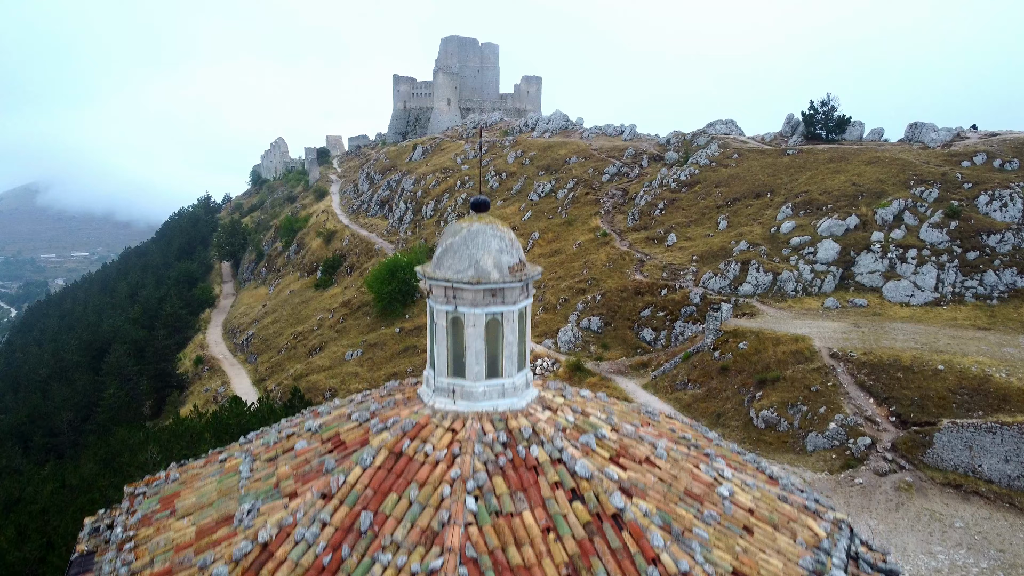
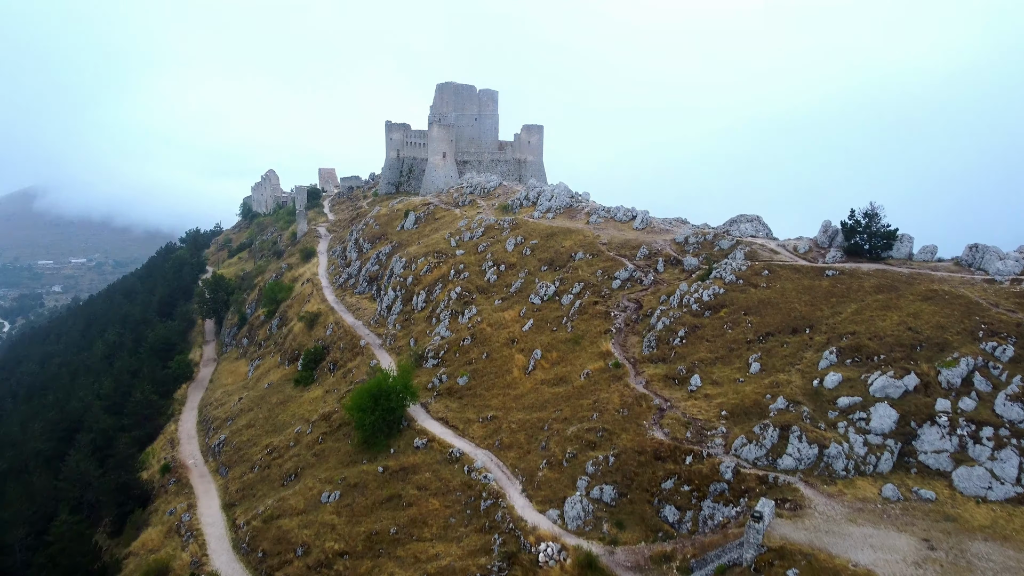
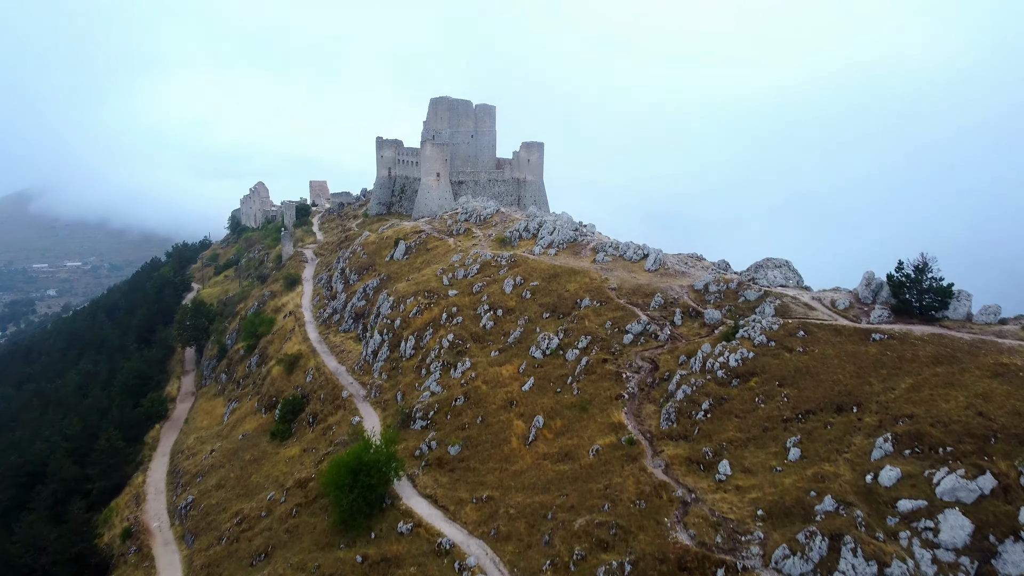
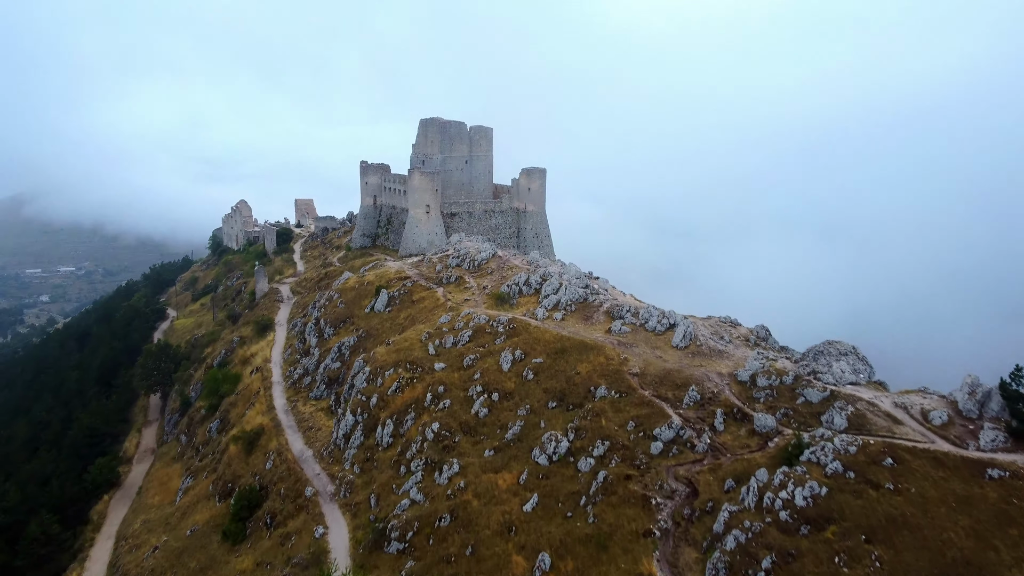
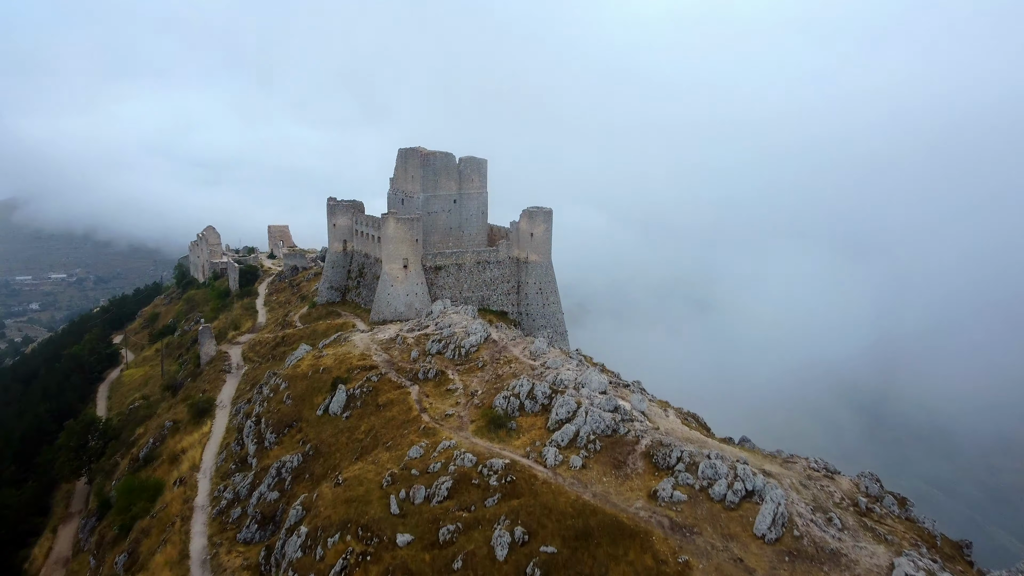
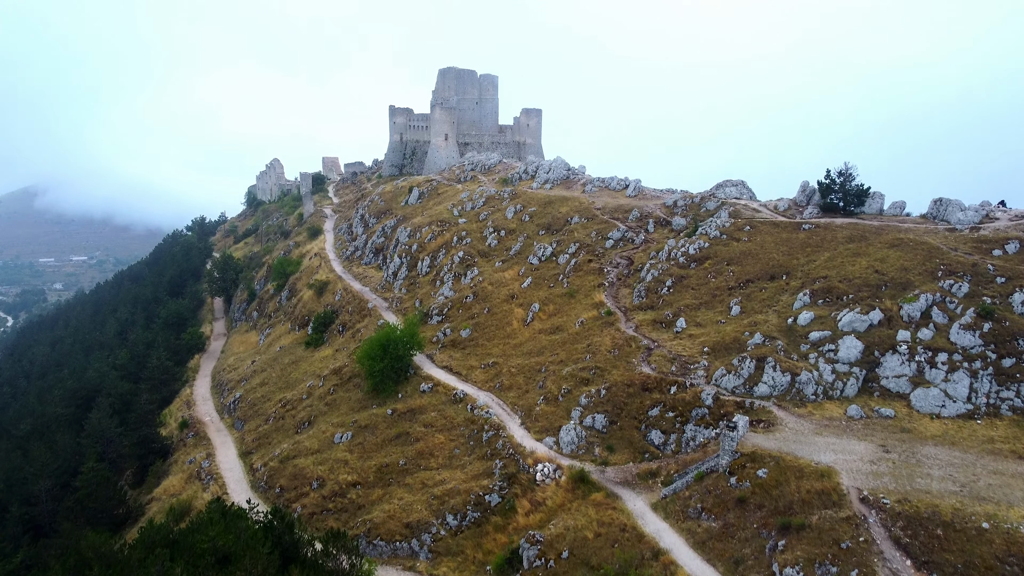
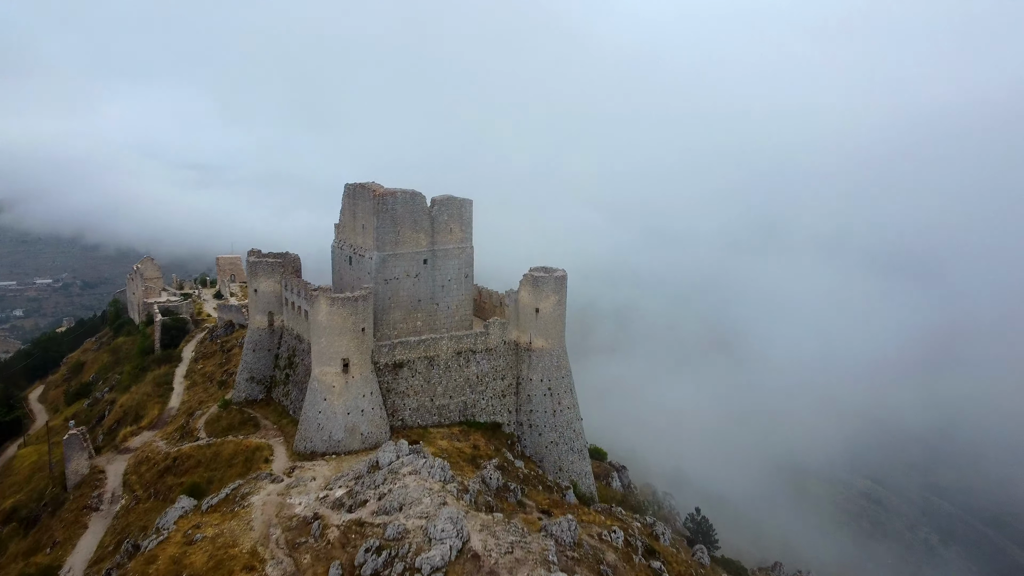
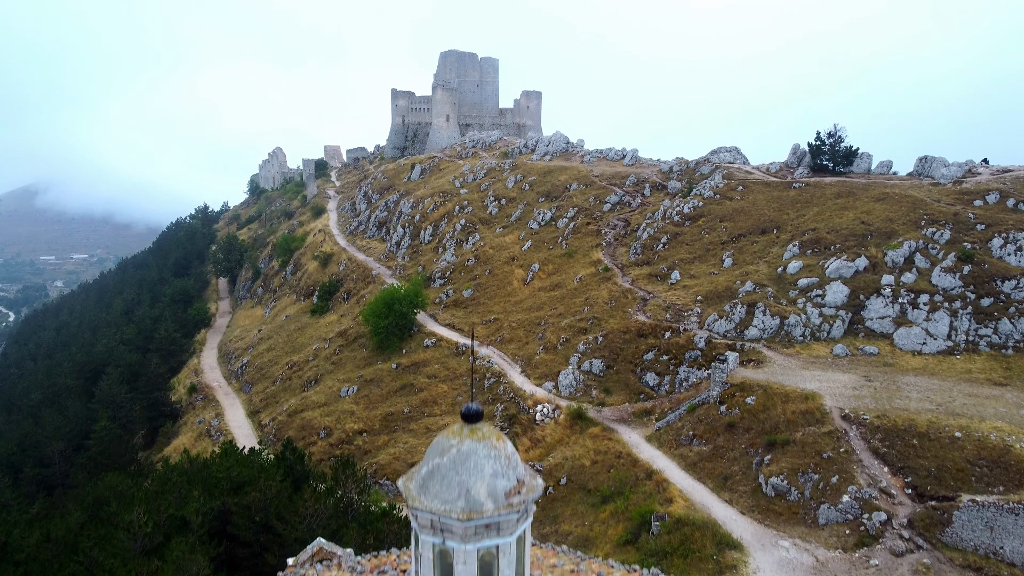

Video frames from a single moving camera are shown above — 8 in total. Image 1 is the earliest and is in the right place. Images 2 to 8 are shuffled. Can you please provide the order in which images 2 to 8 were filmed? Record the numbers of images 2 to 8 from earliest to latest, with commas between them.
8, 6, 2, 3, 4, 5, 7
